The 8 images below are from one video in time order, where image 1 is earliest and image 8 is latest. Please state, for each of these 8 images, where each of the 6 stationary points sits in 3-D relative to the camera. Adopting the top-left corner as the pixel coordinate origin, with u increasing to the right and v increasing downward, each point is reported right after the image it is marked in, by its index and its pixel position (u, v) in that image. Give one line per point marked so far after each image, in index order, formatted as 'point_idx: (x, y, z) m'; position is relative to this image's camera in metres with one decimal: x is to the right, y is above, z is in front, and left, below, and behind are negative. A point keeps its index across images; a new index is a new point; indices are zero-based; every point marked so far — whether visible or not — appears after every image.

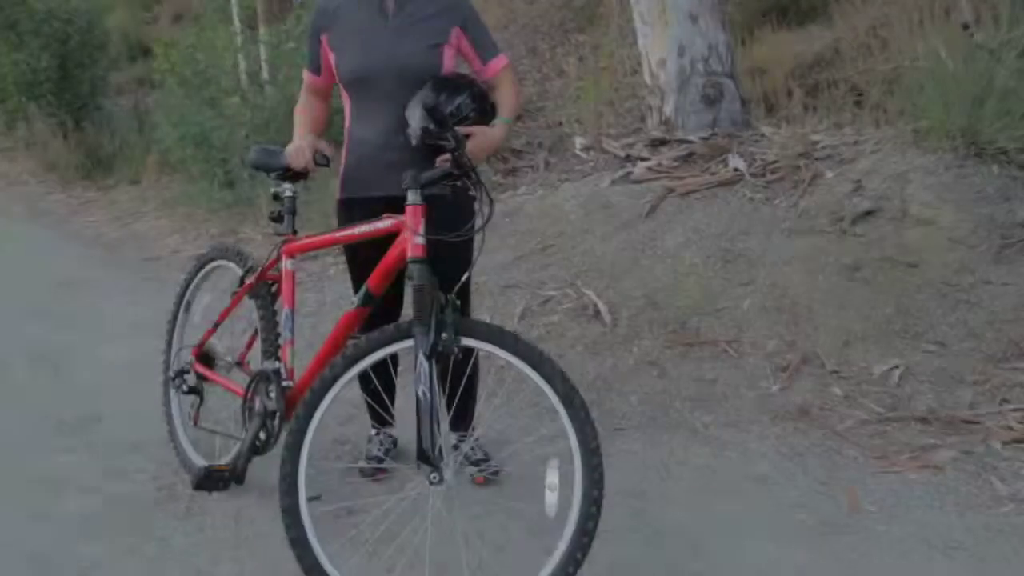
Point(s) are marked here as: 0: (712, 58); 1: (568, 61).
0: (+1.5, +1.7, +7.3) m
1: (+0.6, +2.6, +11.2) m
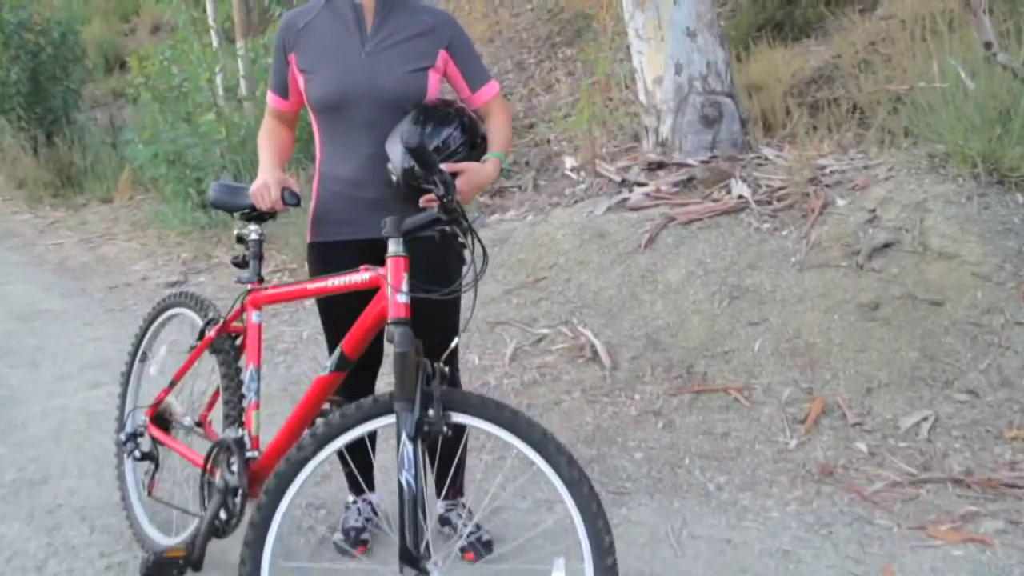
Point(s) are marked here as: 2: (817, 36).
0: (+1.4, +1.5, +6.9) m
1: (+0.5, +2.4, +10.8) m
2: (+3.1, +2.6, +10.0) m
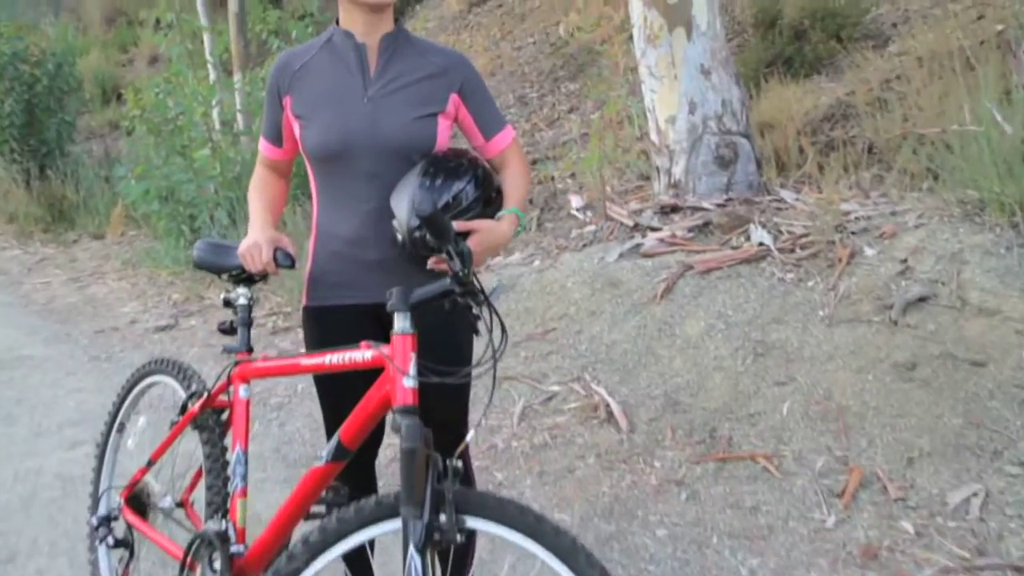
0: (+1.4, +1.2, +6.6) m
1: (+0.5, +1.9, +10.6) m
2: (+3.1, +2.1, +9.7) m
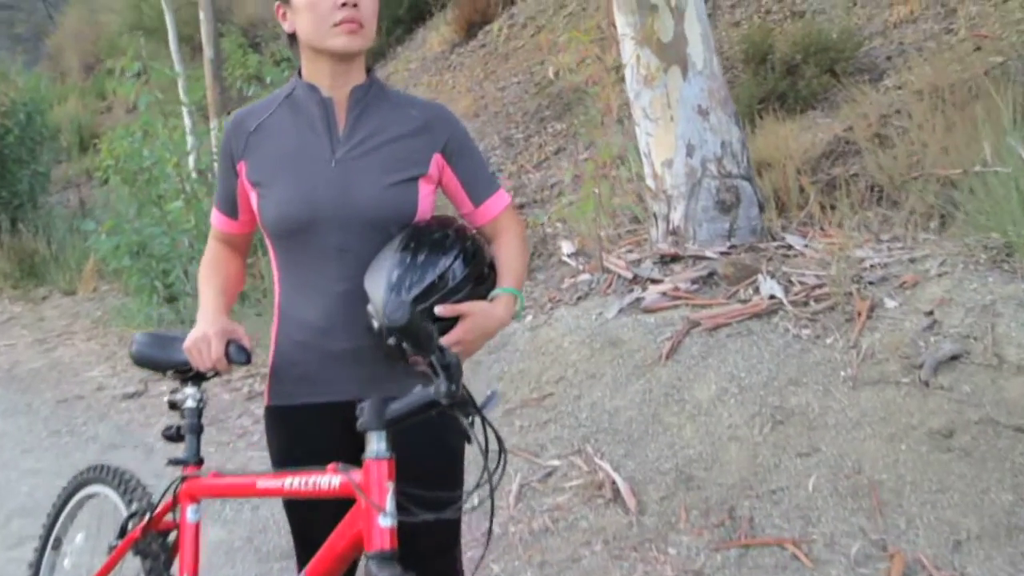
0: (+1.4, +0.8, +6.2) m
1: (+0.4, +1.4, +10.2) m
2: (+3.0, +1.7, +9.4) m
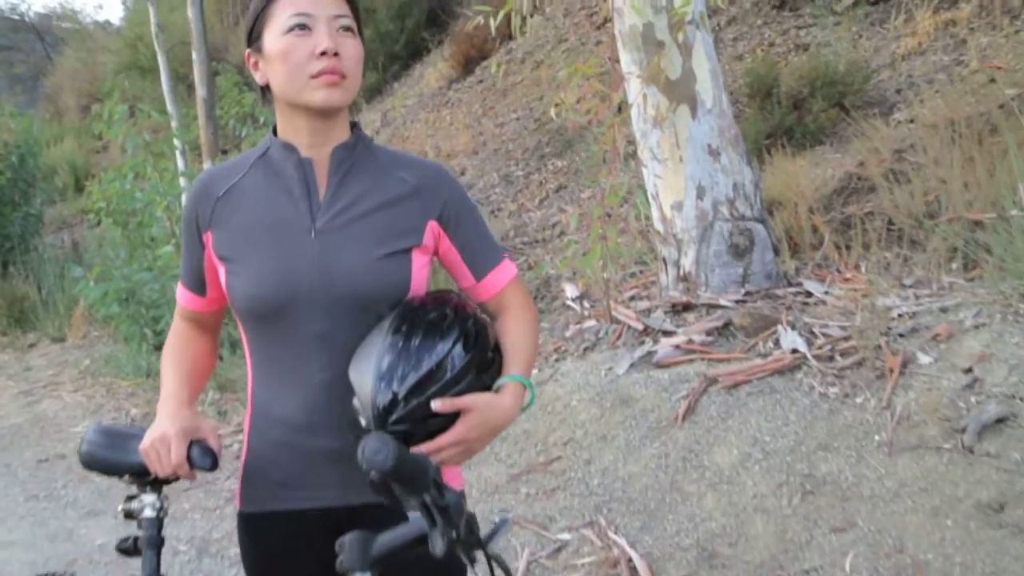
0: (+1.4, +0.5, +5.9) m
1: (+0.4, +1.0, +9.9) m
2: (+3.0, +1.4, +9.1) m
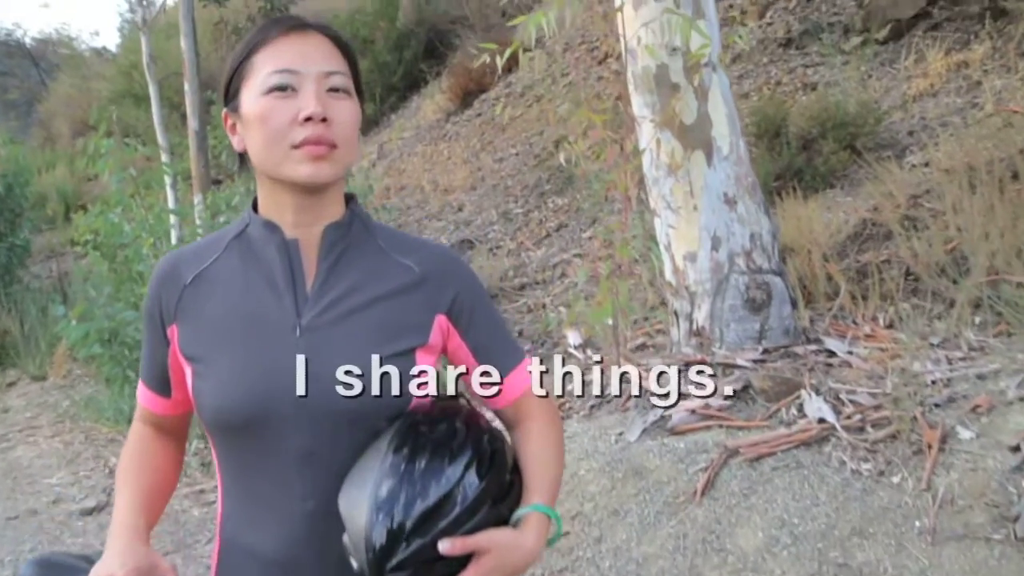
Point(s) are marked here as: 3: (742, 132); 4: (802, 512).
0: (+1.4, +0.2, +5.6) m
1: (+0.4, +0.6, +9.6) m
2: (+3.0, +0.9, +8.8) m
3: (+1.3, +0.9, +5.6) m
4: (+1.2, -0.9, +4.0) m
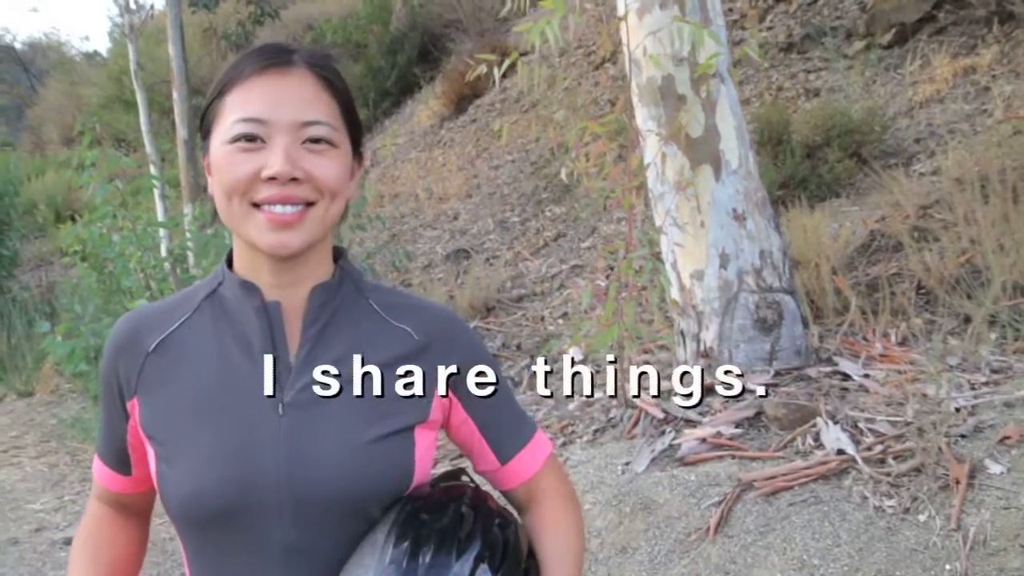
0: (+1.4, +0.1, +5.4) m
1: (+0.4, +0.5, +9.4) m
2: (+3.0, +0.8, +8.6) m
3: (+1.3, +0.8, +5.4) m
4: (+1.2, -1.0, +3.8) m
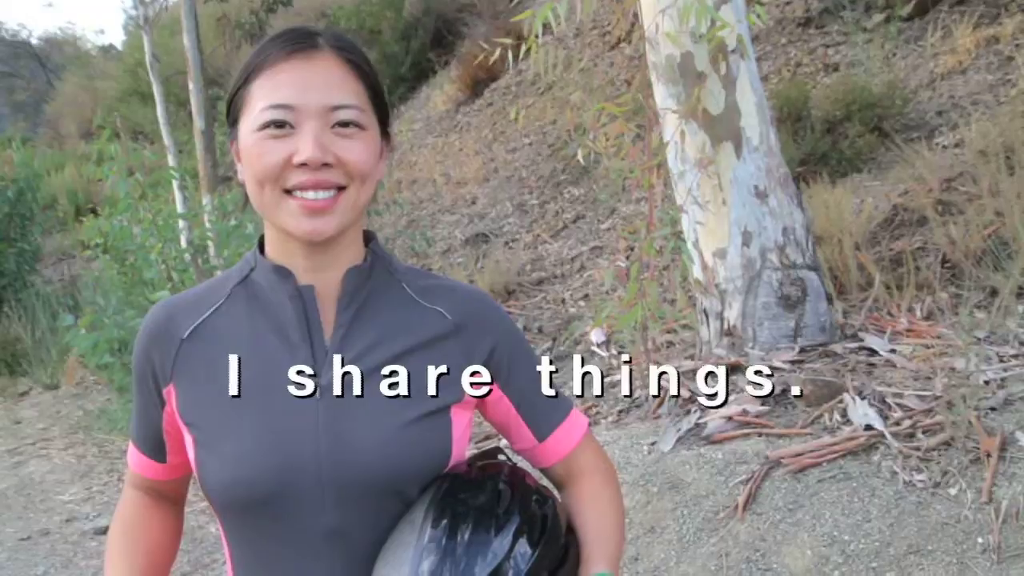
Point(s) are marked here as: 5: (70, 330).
0: (+1.5, +0.2, +5.3) m
1: (+0.5, +0.6, +9.3) m
2: (+3.1, +1.0, +8.5) m
3: (+1.4, +0.9, +5.3) m
4: (+1.3, -0.9, +3.8) m
5: (-3.8, -0.4, +8.5) m
